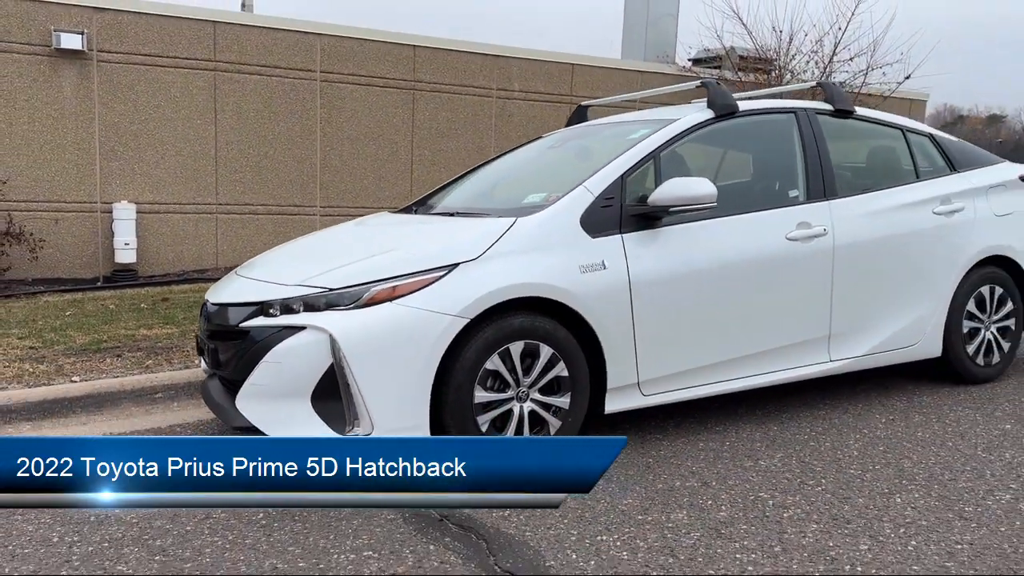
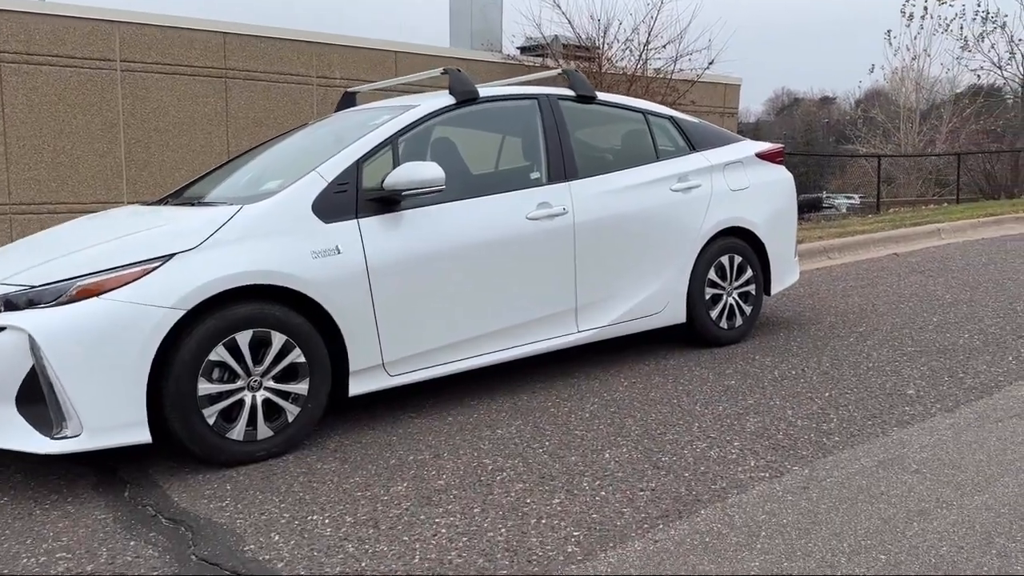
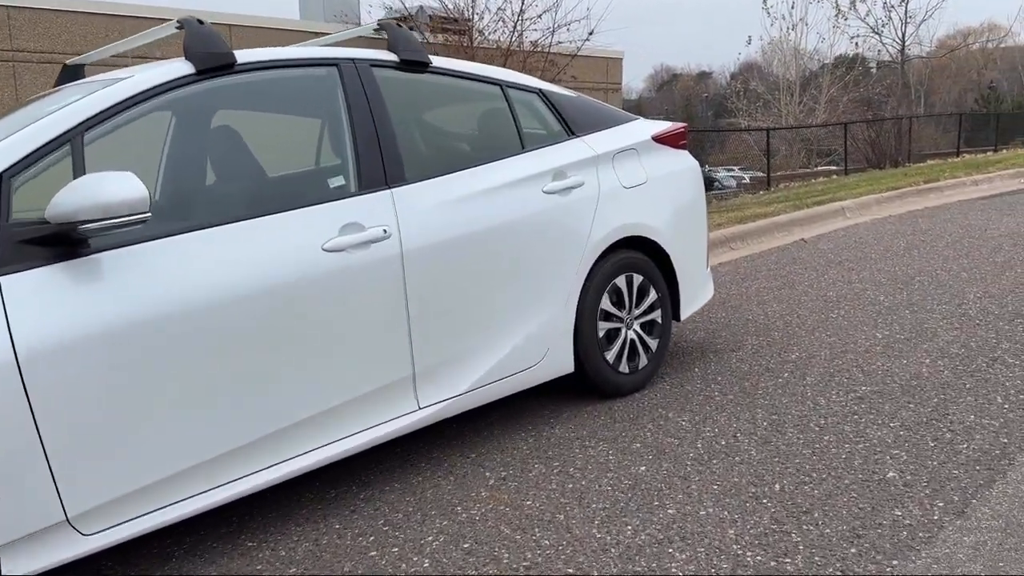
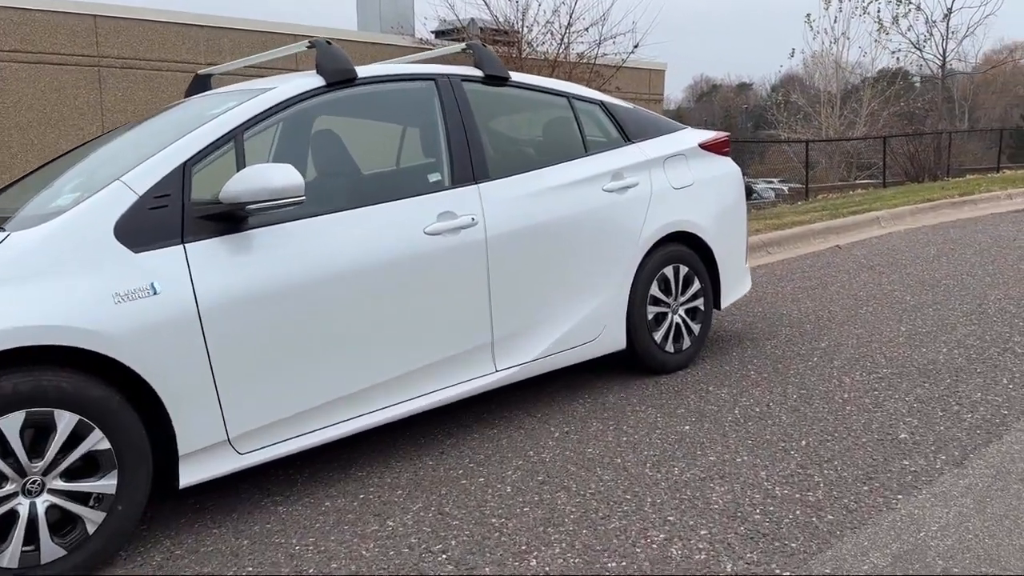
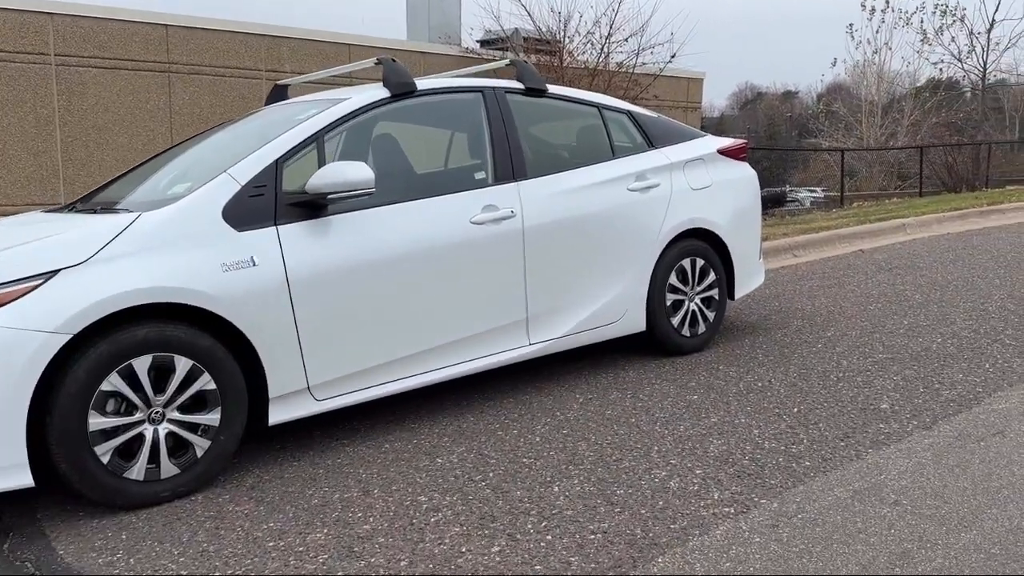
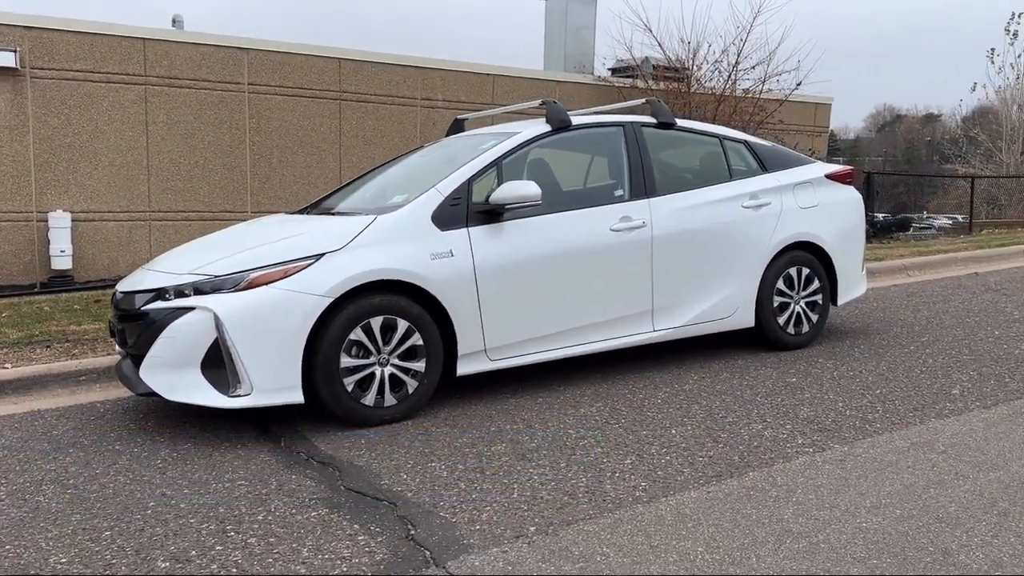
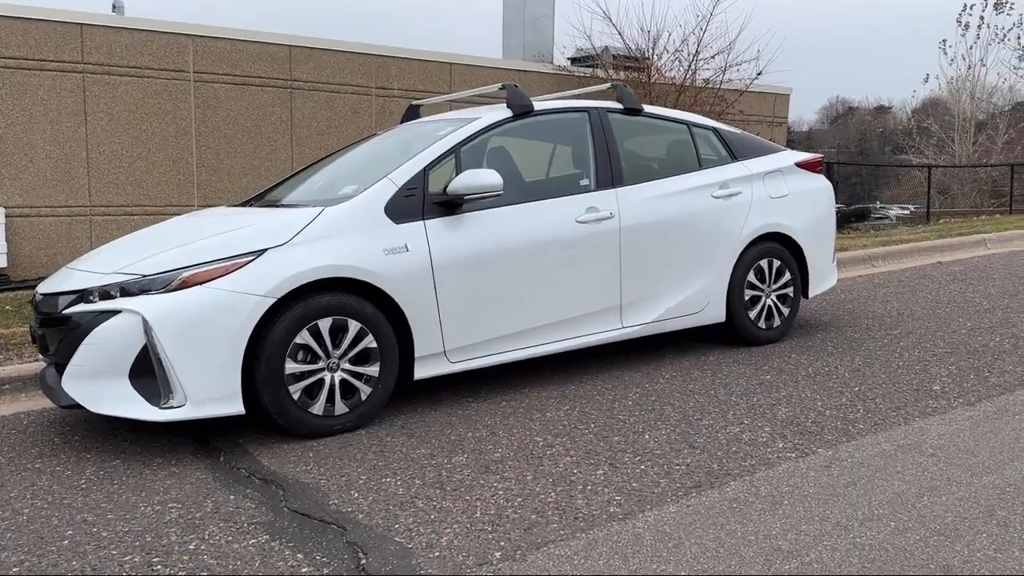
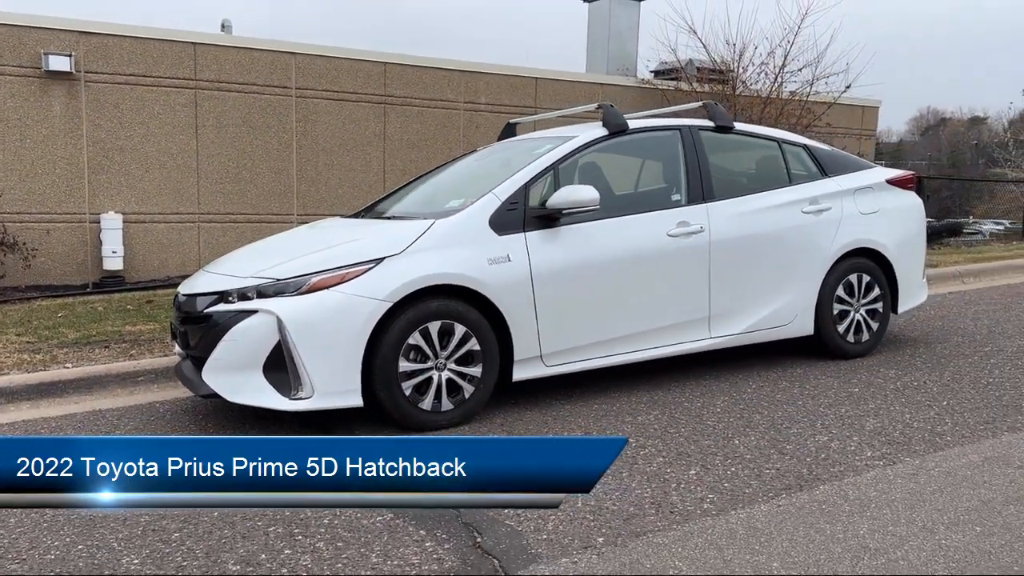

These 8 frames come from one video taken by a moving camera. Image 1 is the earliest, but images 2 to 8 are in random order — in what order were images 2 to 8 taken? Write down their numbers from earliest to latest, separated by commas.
8, 6, 7, 2, 5, 4, 3
